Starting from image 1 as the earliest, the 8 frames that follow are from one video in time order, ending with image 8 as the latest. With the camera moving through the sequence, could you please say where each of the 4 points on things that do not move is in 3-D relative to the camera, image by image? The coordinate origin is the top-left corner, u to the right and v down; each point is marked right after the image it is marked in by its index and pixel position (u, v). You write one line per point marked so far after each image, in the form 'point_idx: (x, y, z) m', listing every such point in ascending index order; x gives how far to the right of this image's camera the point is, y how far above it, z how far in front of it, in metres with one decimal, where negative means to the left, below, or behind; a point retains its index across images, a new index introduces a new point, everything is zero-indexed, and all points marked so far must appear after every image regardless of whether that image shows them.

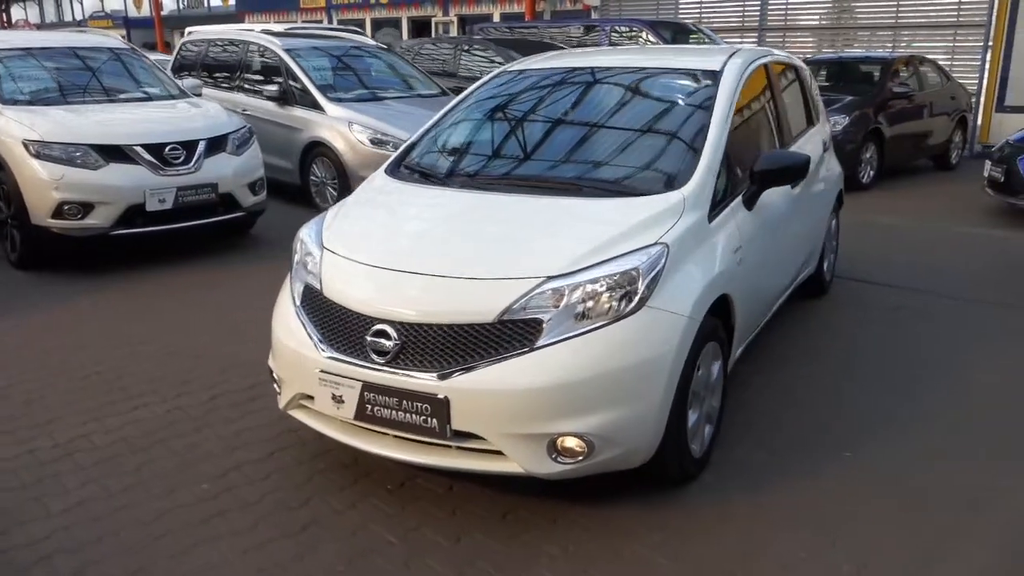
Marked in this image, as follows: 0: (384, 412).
0: (-0.5, -0.5, +3.1) m
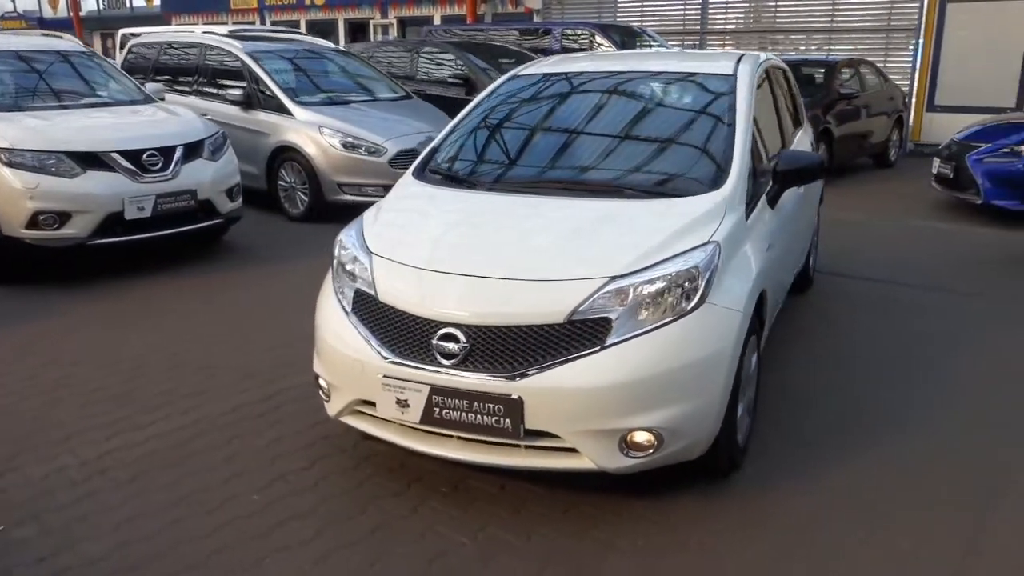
0: (-0.2, -0.5, +3.2) m
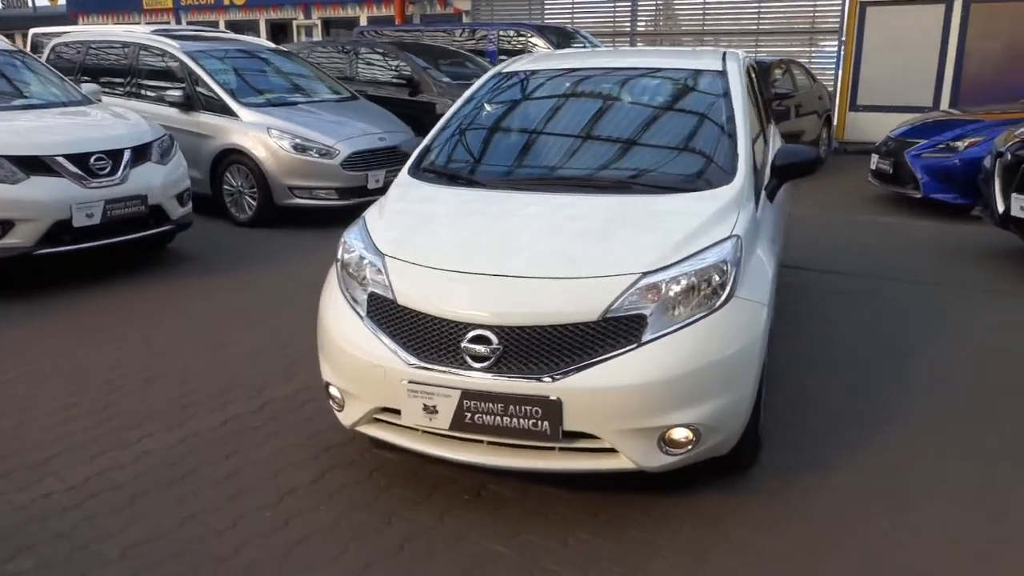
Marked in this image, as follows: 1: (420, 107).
0: (-0.1, -0.5, +3.1) m
1: (-1.2, +2.3, +11.0) m
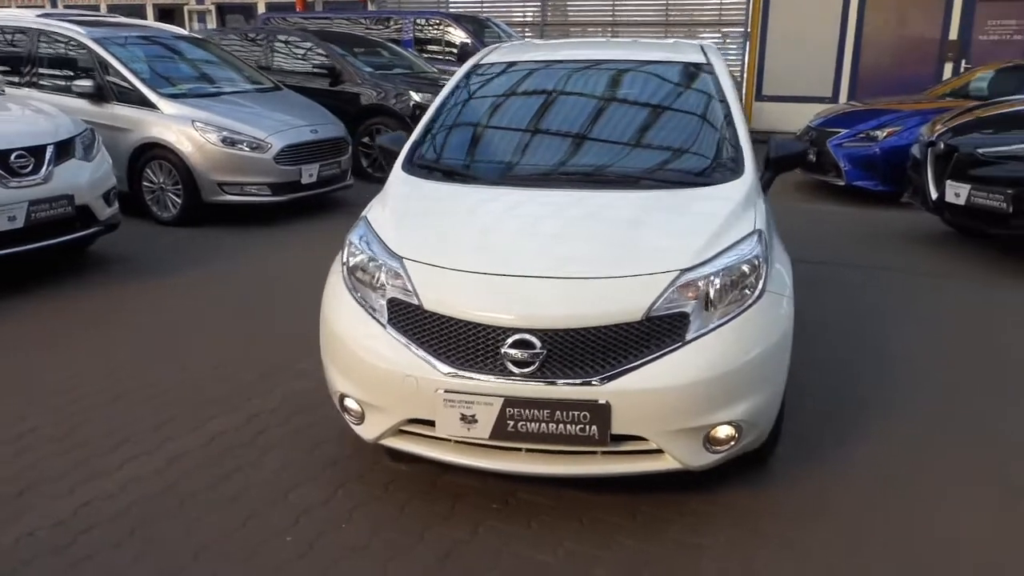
0: (+0.1, -0.5, +2.9) m
1: (-2.1, +2.4, +10.6) m
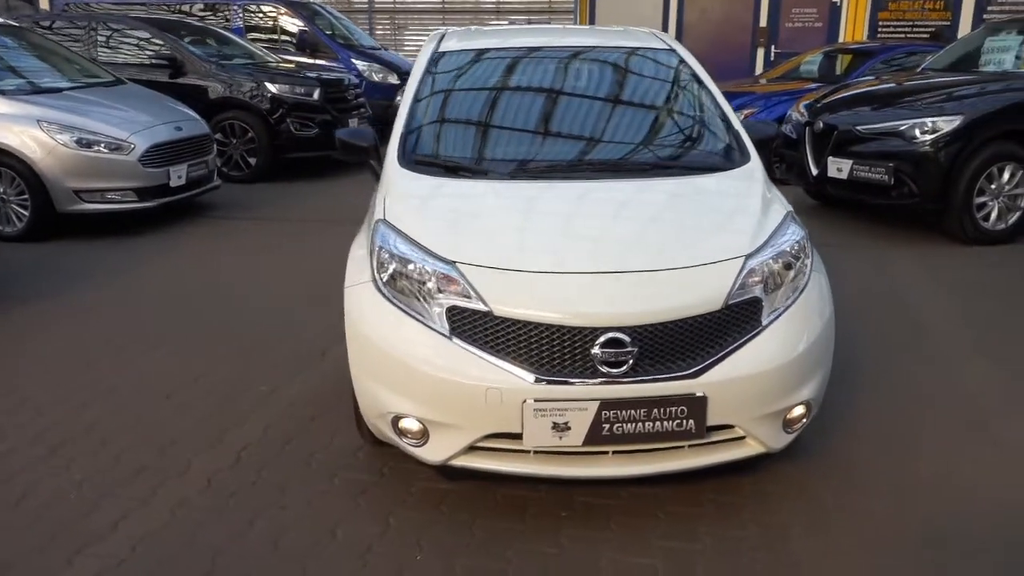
0: (+0.4, -0.5, +2.8) m
1: (-3.7, +2.3, +9.7) m
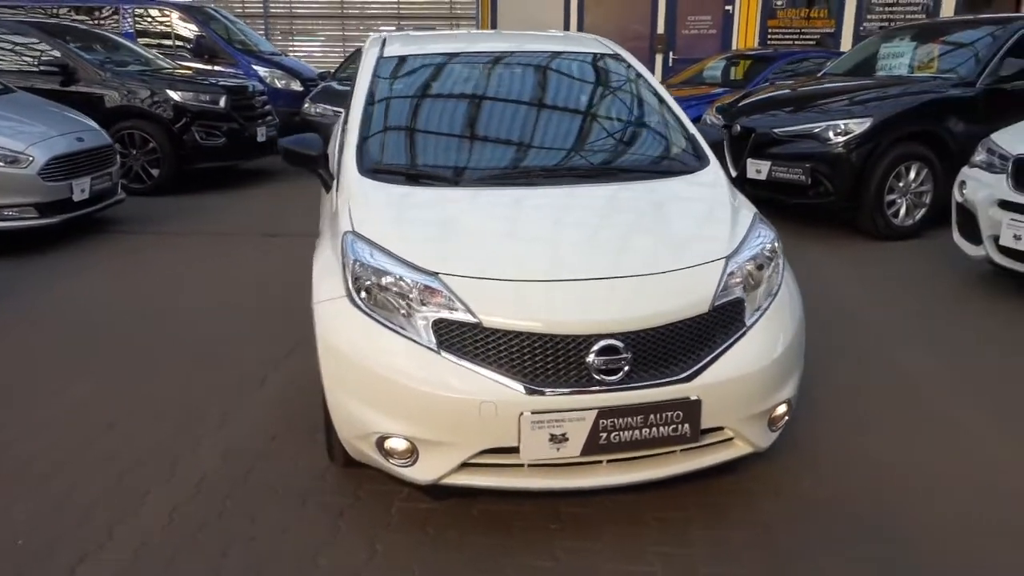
0: (+0.4, -0.5, +2.8) m
1: (-4.6, +2.0, +9.2) m
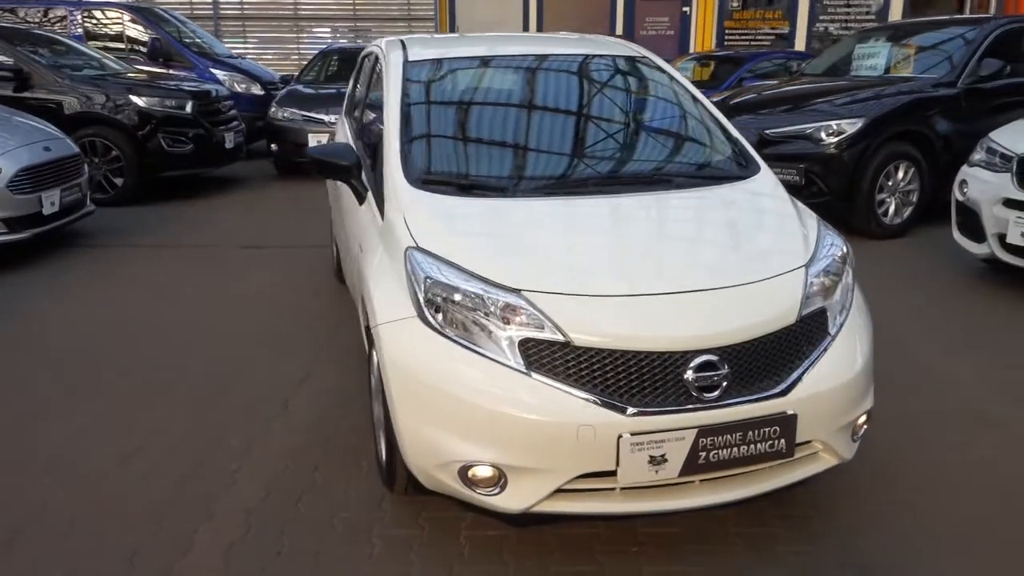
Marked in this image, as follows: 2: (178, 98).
0: (+0.7, -0.5, +2.7) m
1: (-4.8, +1.9, +8.7) m
2: (-3.5, +2.0, +9.0) m
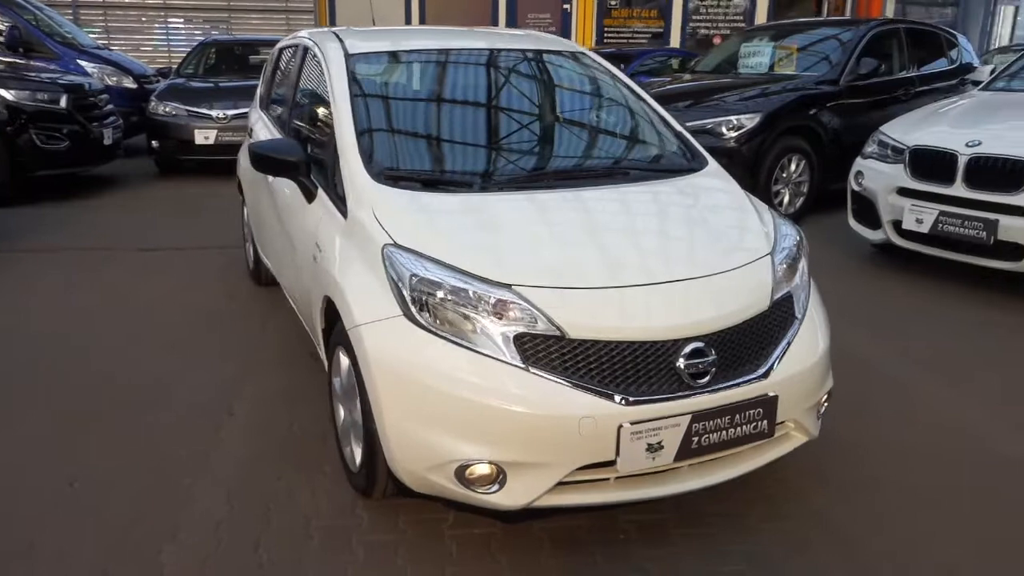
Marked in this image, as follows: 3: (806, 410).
0: (+0.7, -0.5, +2.8) m
1: (-5.8, +1.7, +7.8) m
2: (-4.5, +1.9, +8.3) m
3: (+1.0, -0.4, +3.1) m
